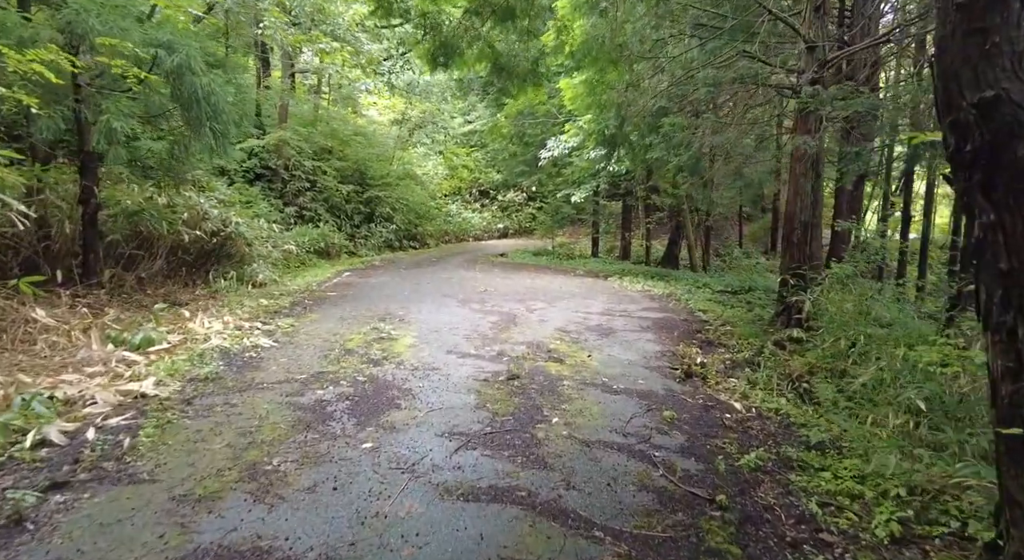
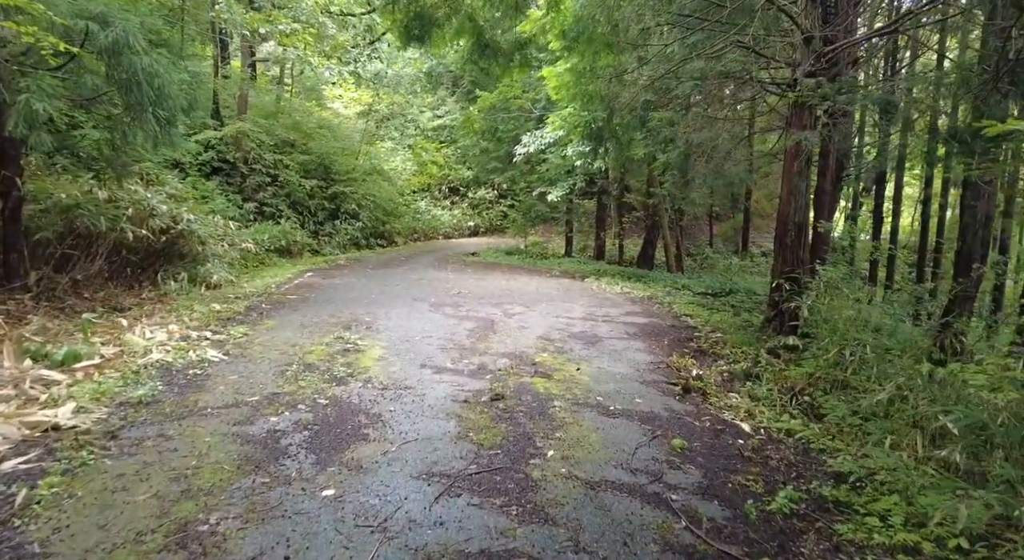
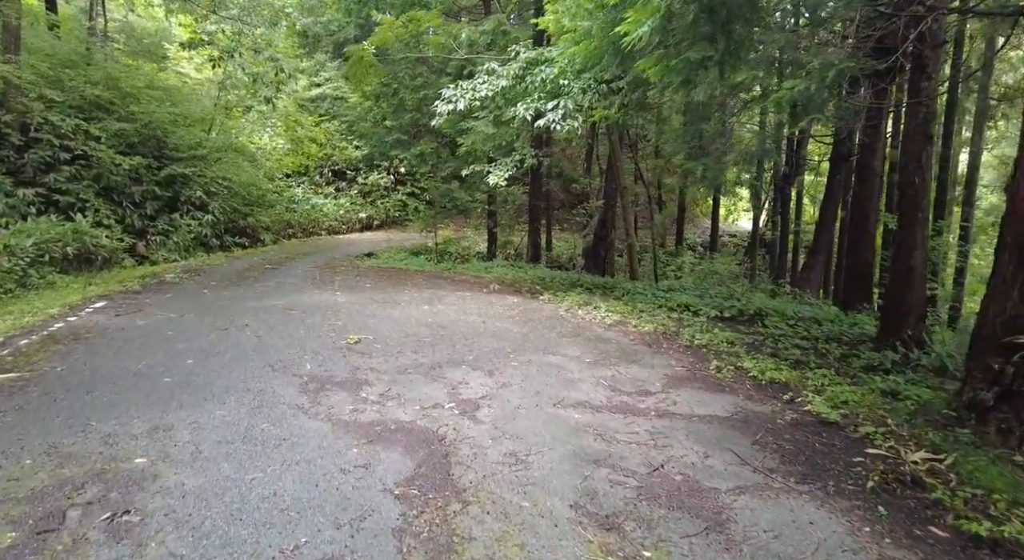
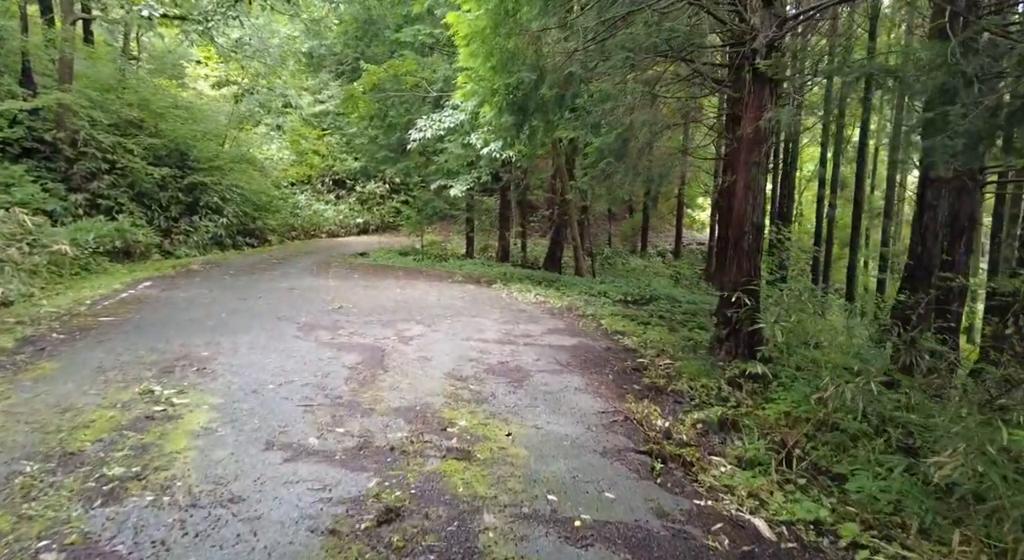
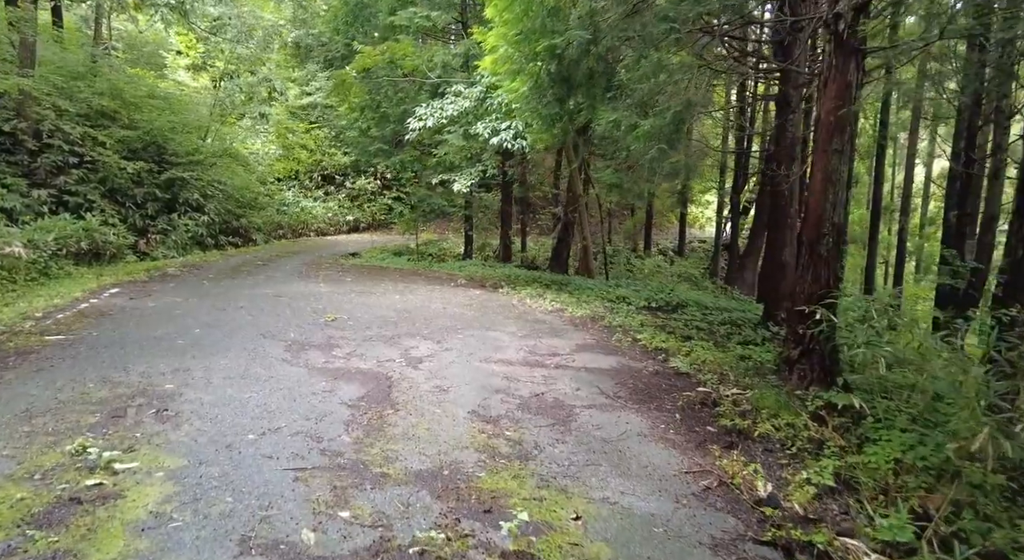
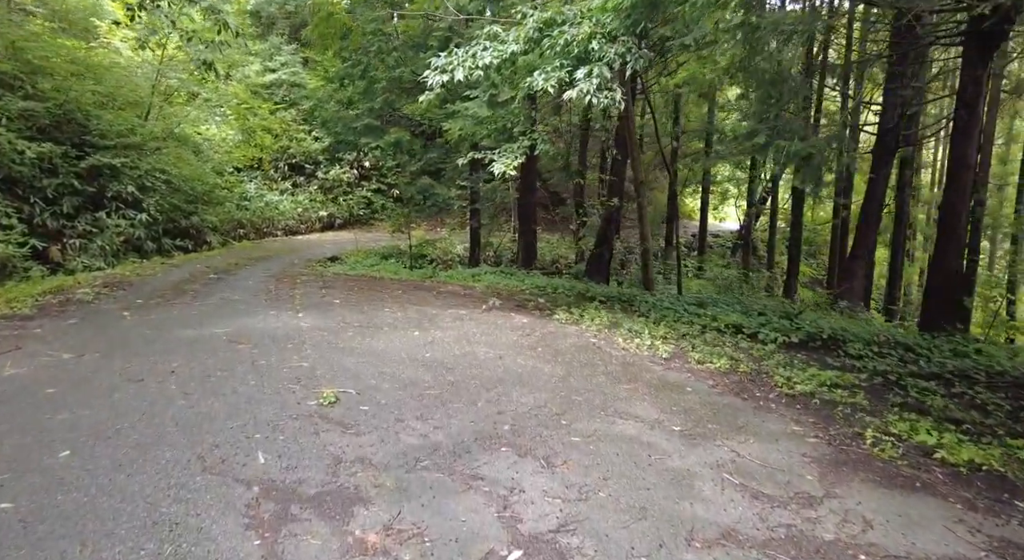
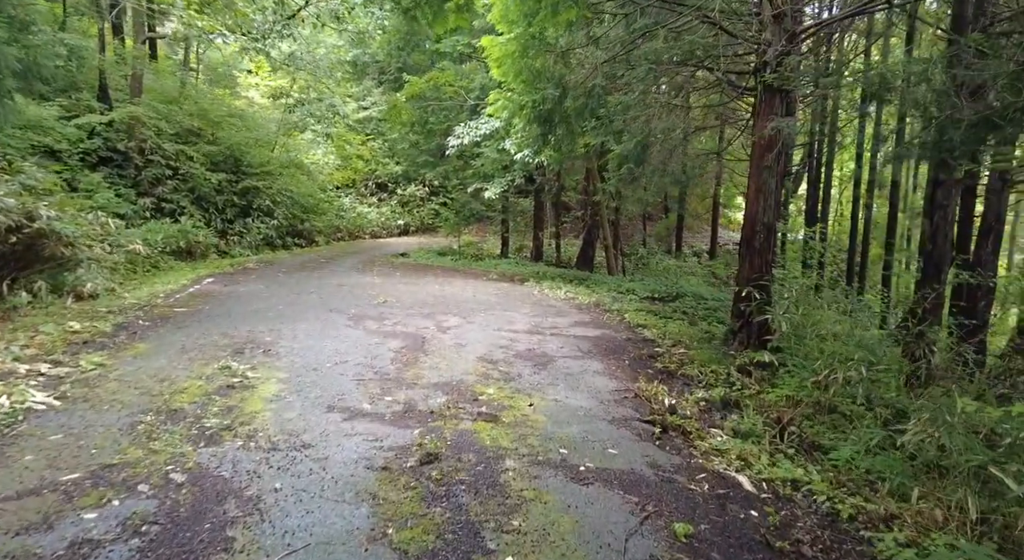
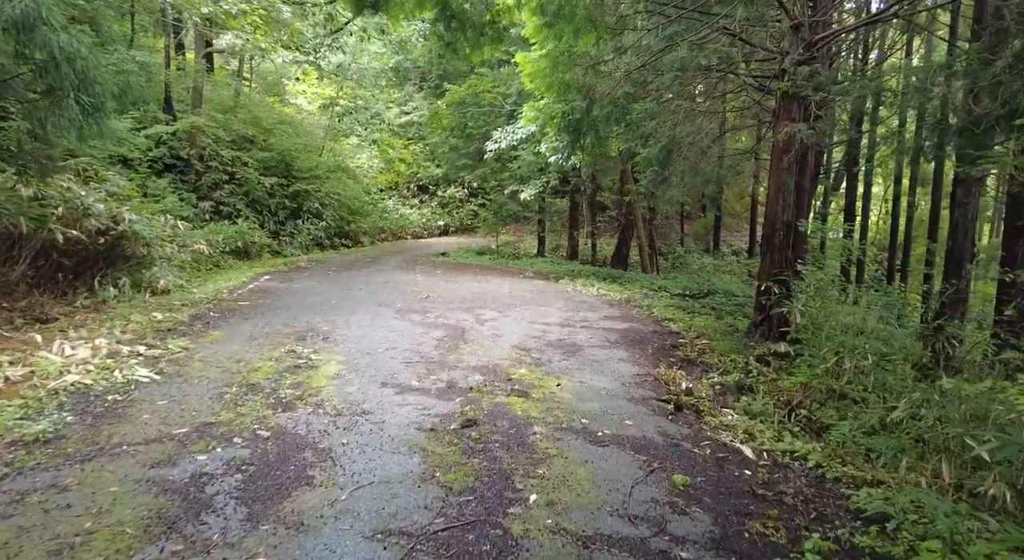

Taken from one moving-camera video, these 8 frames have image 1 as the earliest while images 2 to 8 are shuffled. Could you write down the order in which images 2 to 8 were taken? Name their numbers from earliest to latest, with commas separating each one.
2, 8, 7, 4, 5, 3, 6
